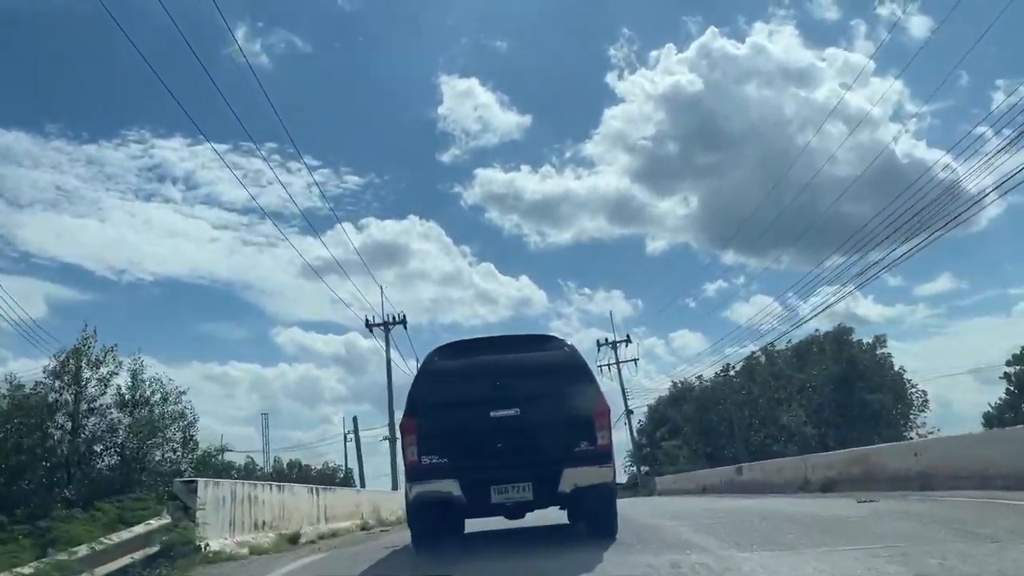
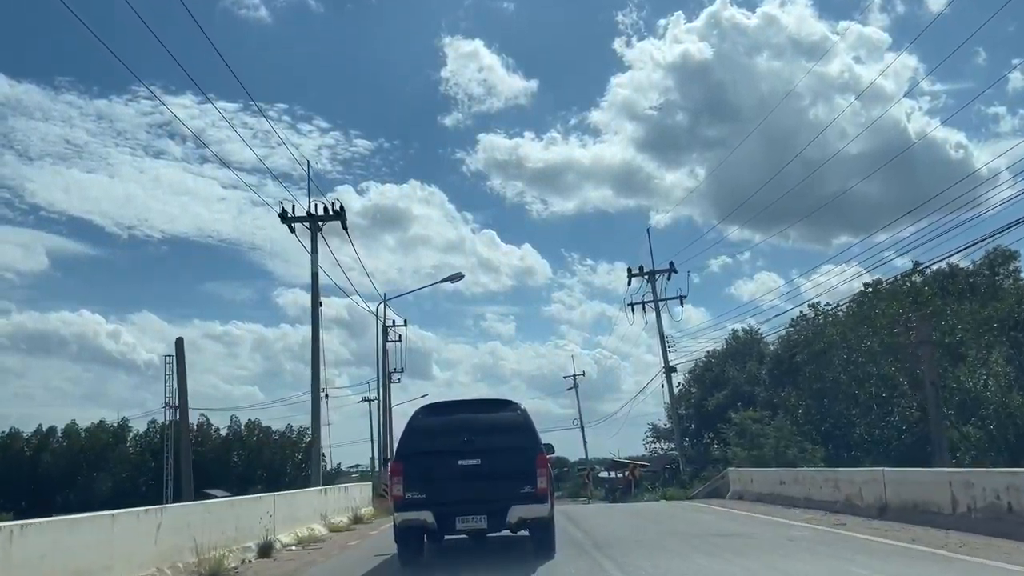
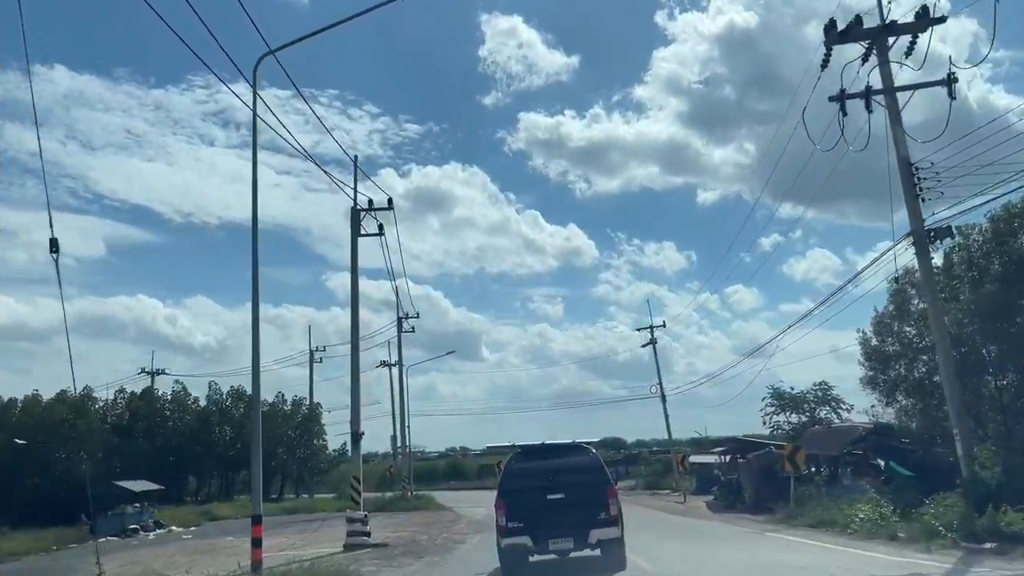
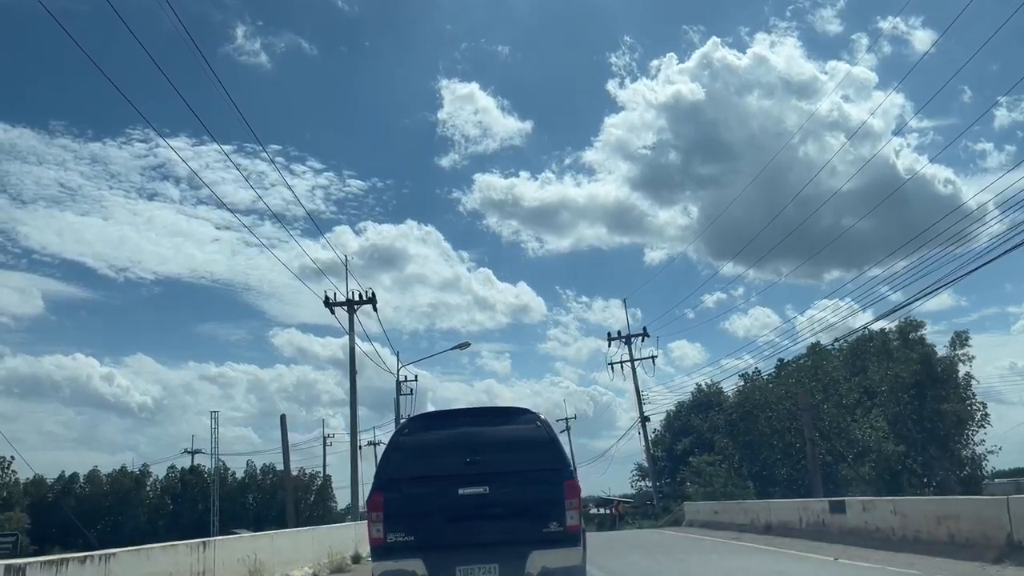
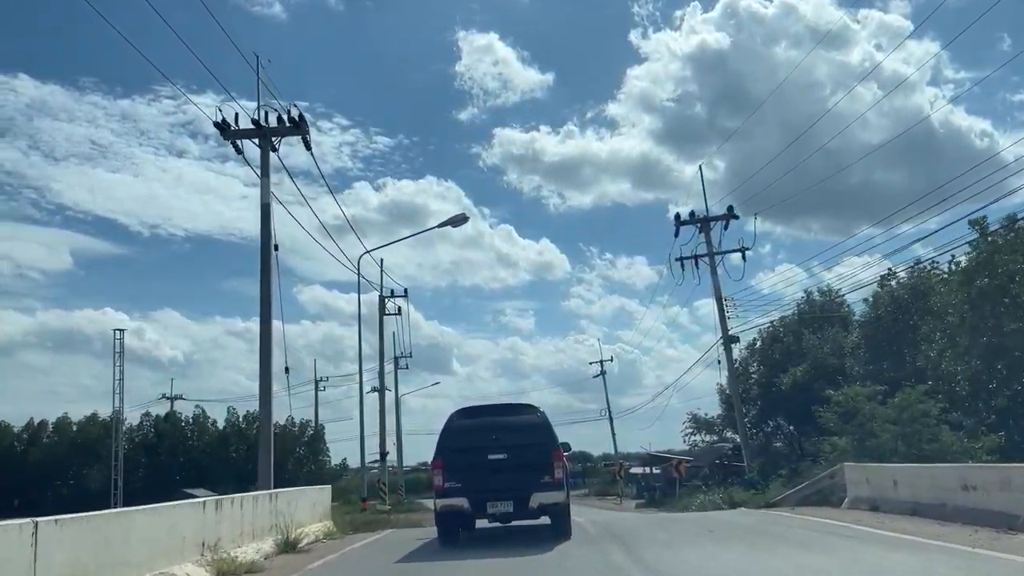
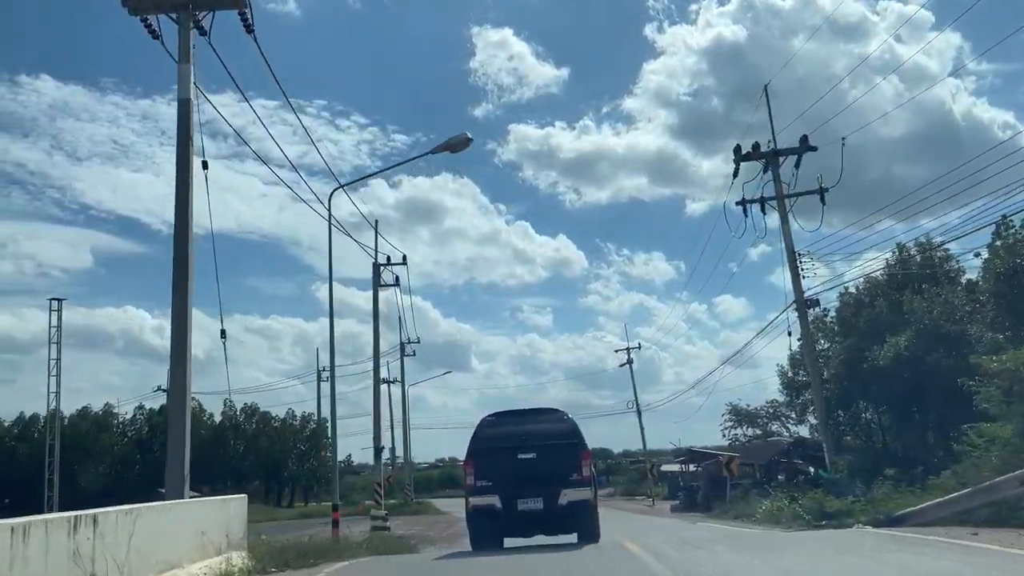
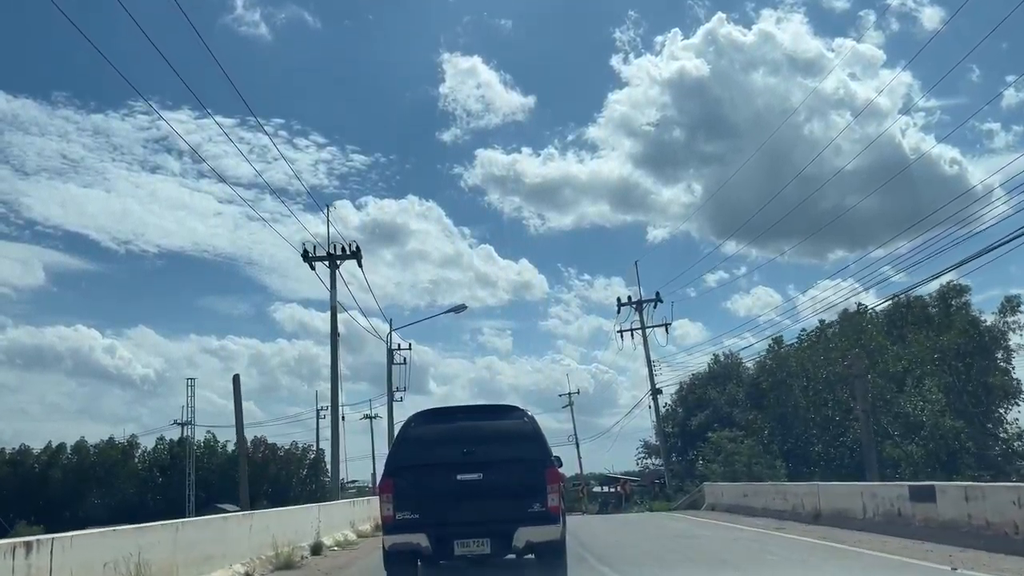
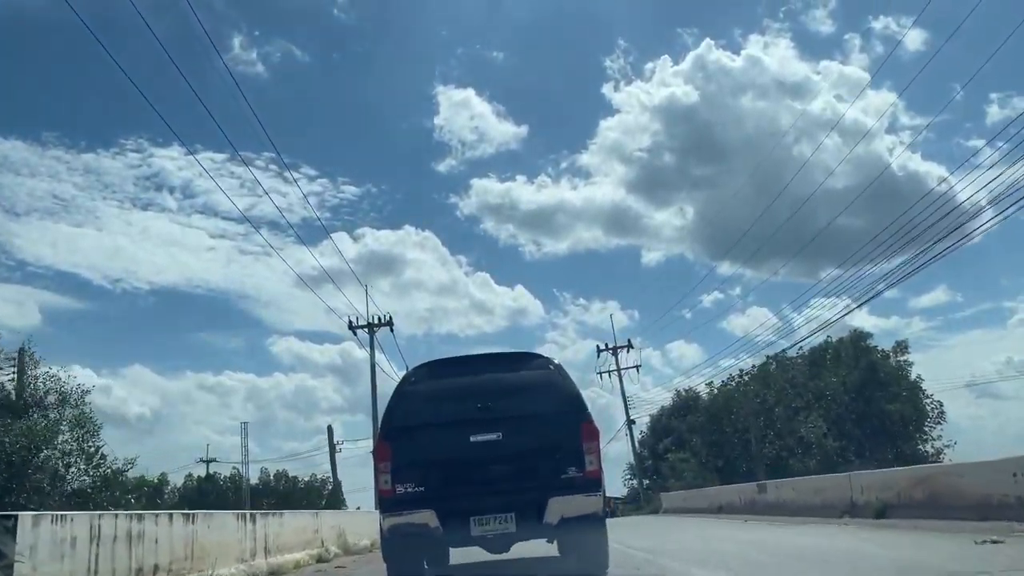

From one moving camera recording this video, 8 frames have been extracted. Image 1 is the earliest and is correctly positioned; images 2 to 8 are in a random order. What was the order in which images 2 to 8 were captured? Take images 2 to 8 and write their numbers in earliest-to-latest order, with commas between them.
8, 4, 7, 2, 5, 6, 3
